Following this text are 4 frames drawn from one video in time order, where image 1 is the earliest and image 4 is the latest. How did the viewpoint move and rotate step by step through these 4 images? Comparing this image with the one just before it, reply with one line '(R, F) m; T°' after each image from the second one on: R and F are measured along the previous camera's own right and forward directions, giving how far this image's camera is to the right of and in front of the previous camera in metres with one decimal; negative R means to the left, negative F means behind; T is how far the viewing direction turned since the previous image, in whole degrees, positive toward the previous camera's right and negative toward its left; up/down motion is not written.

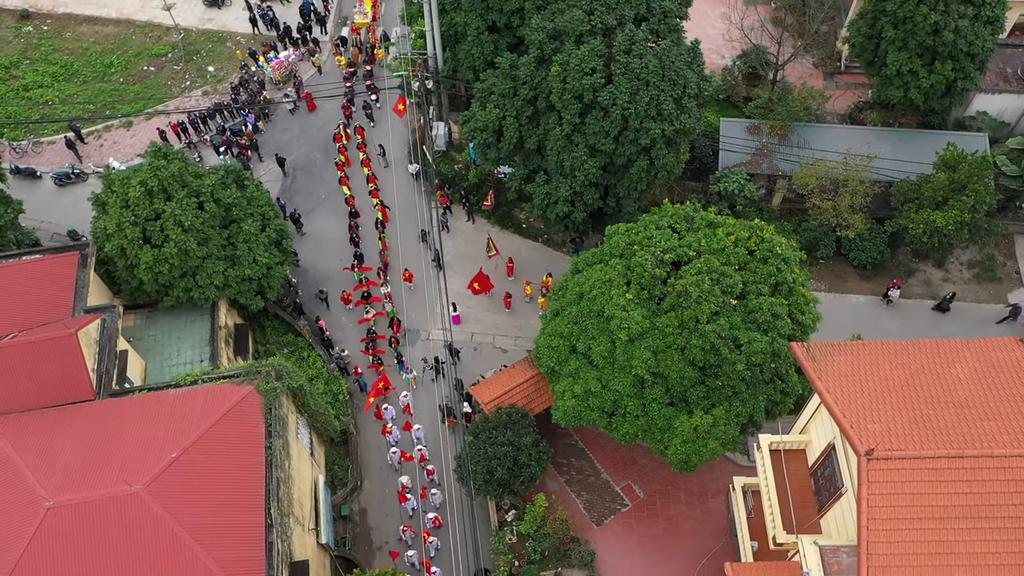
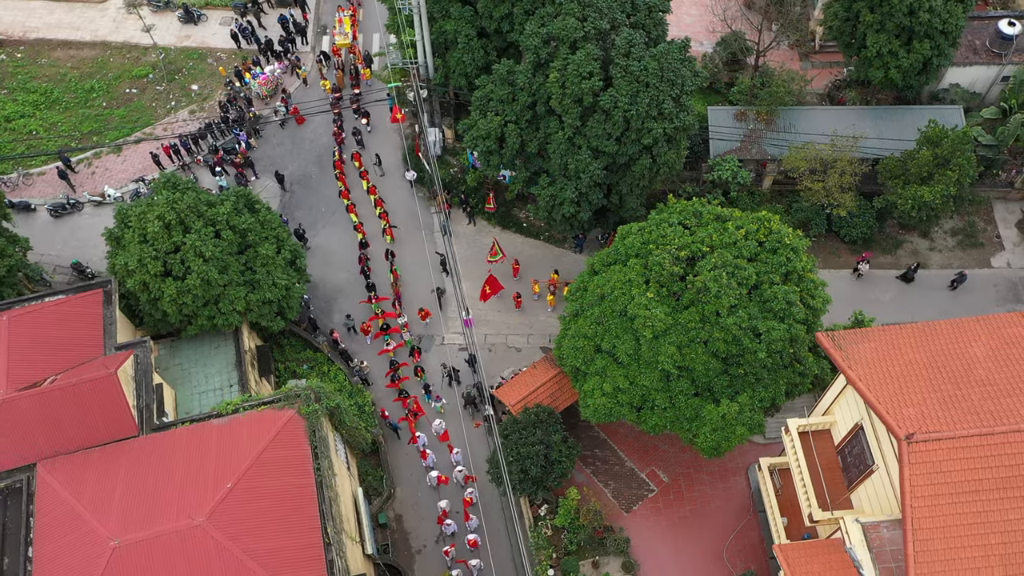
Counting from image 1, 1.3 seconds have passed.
(-1.8, -0.8) m; +2°
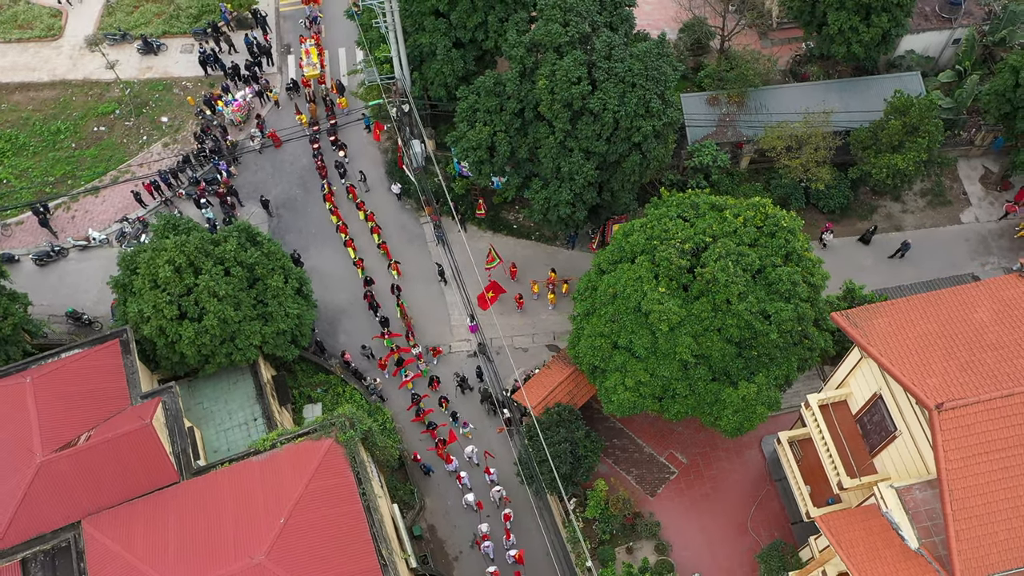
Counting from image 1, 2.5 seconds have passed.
(-1.9, -0.7) m; +3°
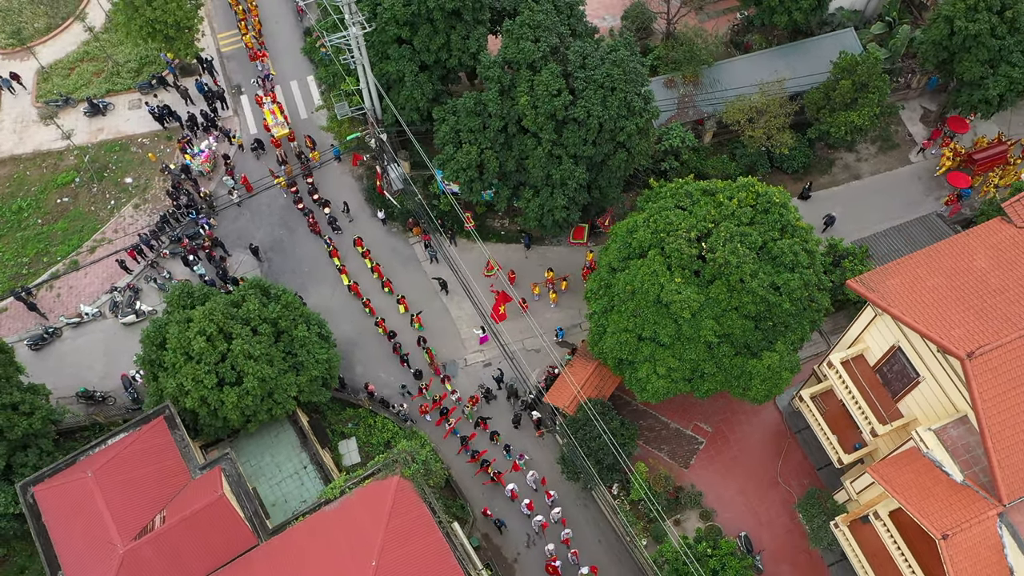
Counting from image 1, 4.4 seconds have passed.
(-3.0, -1.0) m; +5°
